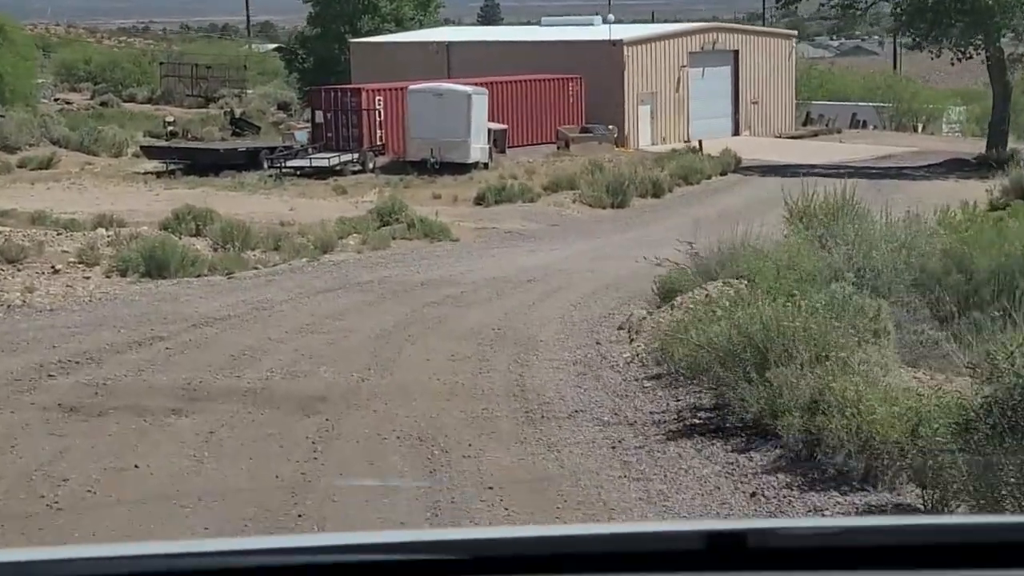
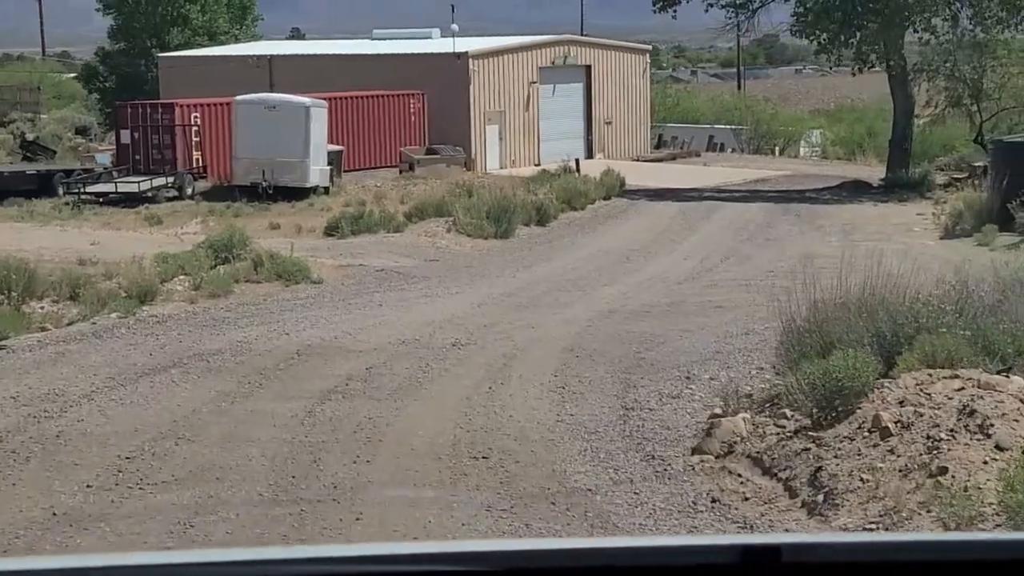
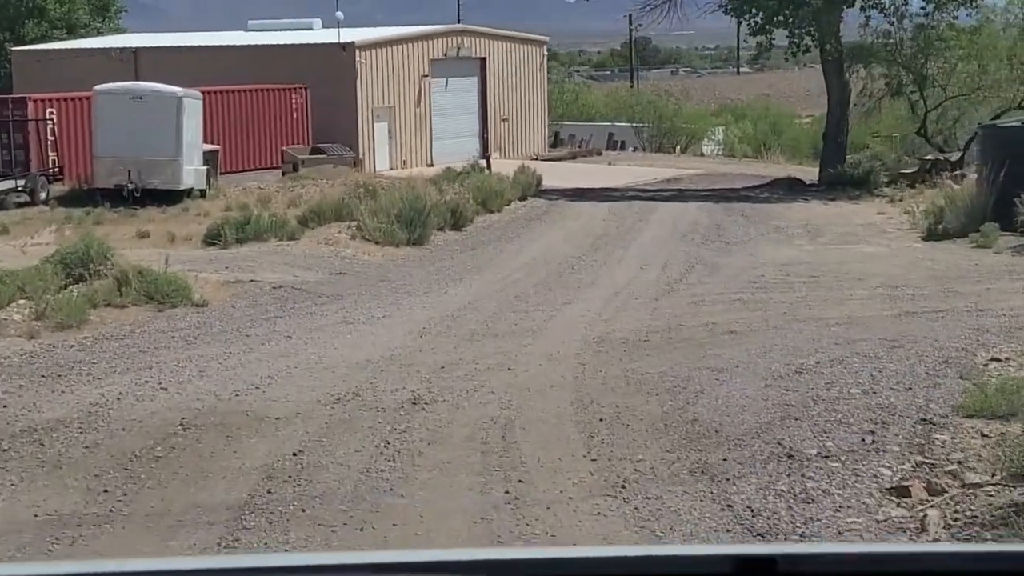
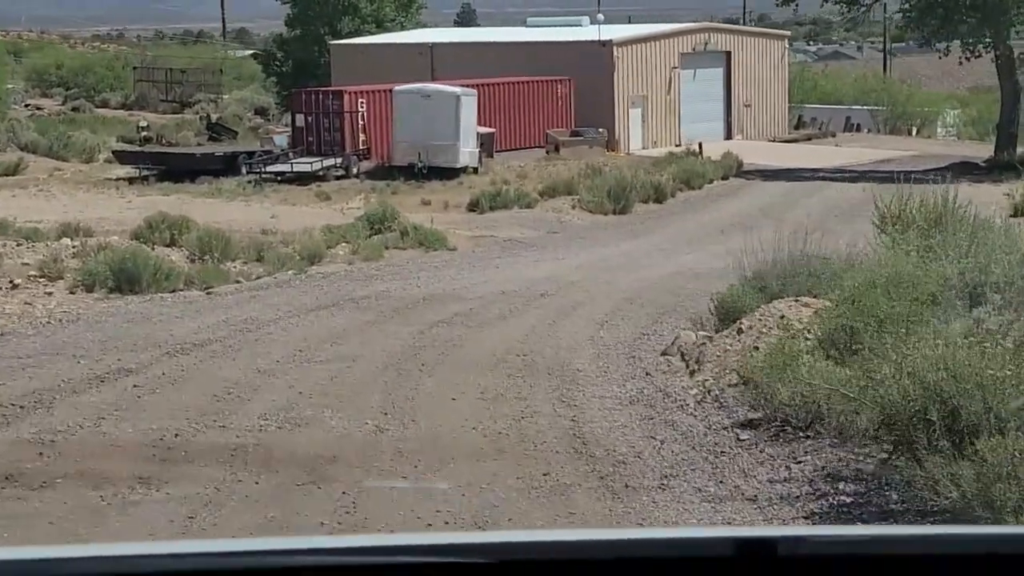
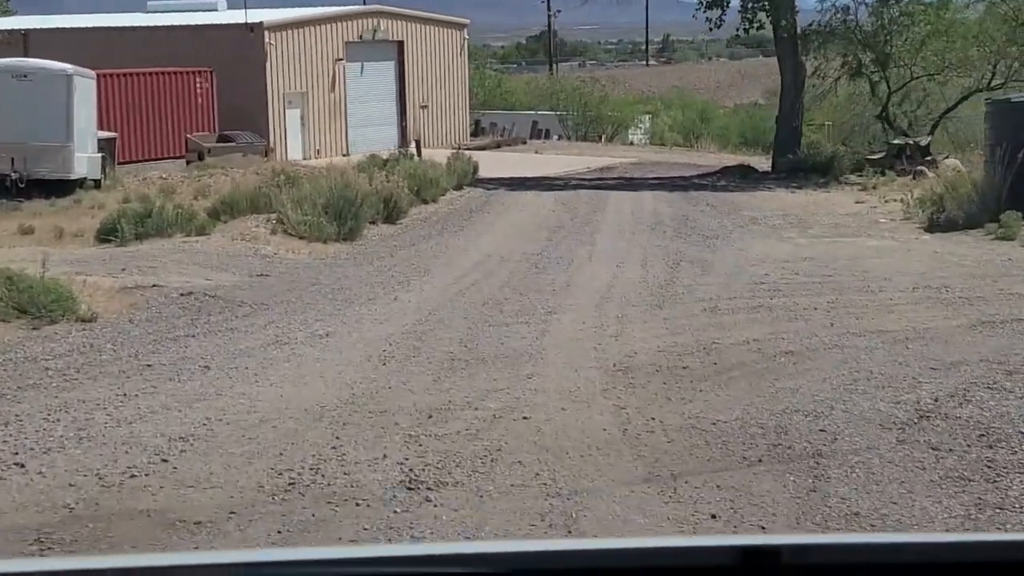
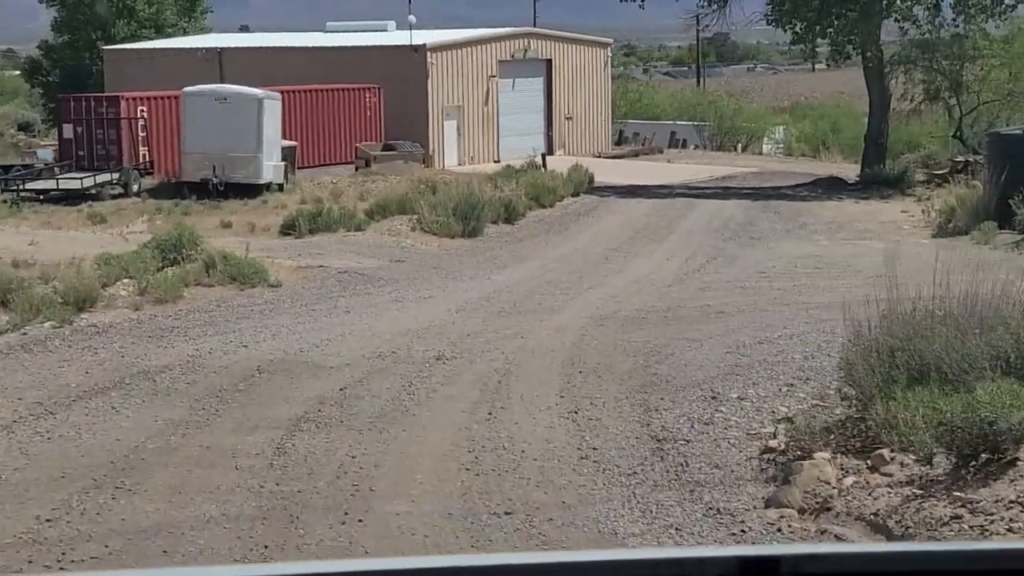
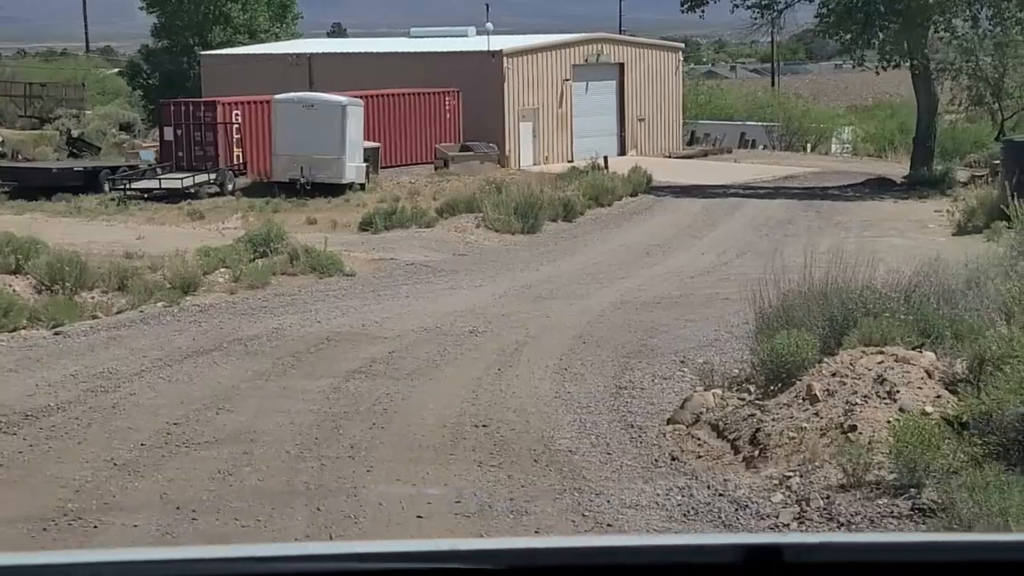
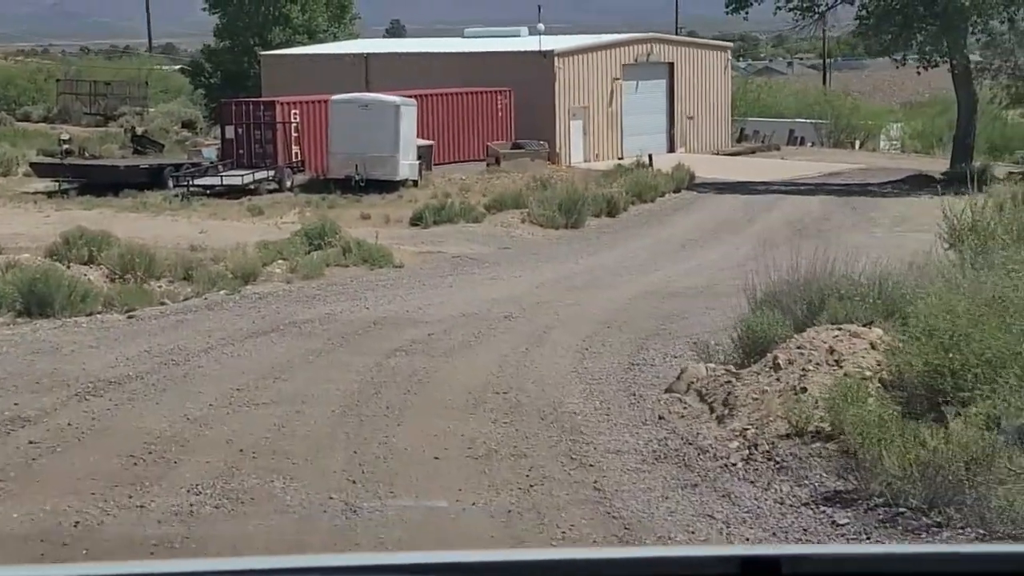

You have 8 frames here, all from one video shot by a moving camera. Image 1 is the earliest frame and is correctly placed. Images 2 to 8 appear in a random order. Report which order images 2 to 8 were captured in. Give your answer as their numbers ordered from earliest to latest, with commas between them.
4, 8, 7, 2, 6, 3, 5
